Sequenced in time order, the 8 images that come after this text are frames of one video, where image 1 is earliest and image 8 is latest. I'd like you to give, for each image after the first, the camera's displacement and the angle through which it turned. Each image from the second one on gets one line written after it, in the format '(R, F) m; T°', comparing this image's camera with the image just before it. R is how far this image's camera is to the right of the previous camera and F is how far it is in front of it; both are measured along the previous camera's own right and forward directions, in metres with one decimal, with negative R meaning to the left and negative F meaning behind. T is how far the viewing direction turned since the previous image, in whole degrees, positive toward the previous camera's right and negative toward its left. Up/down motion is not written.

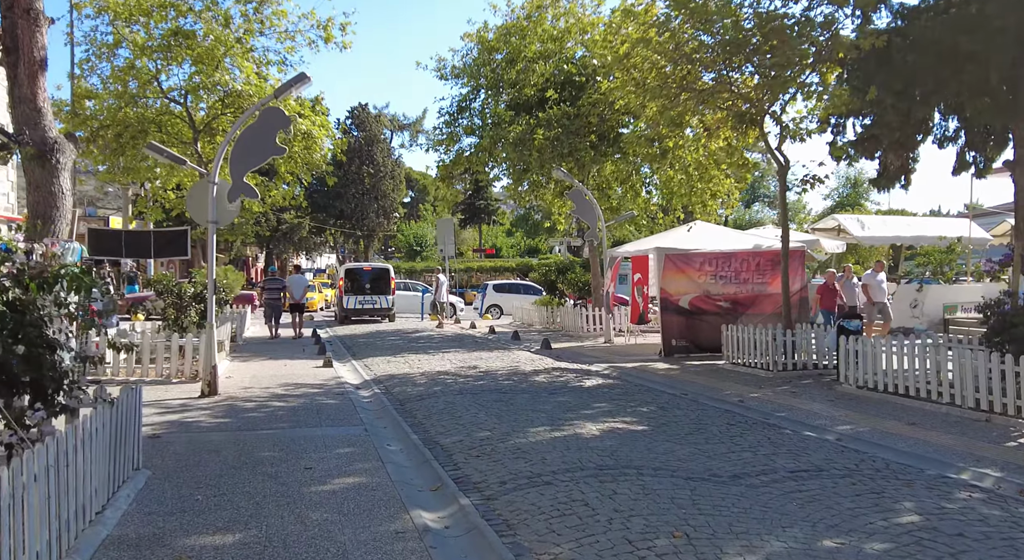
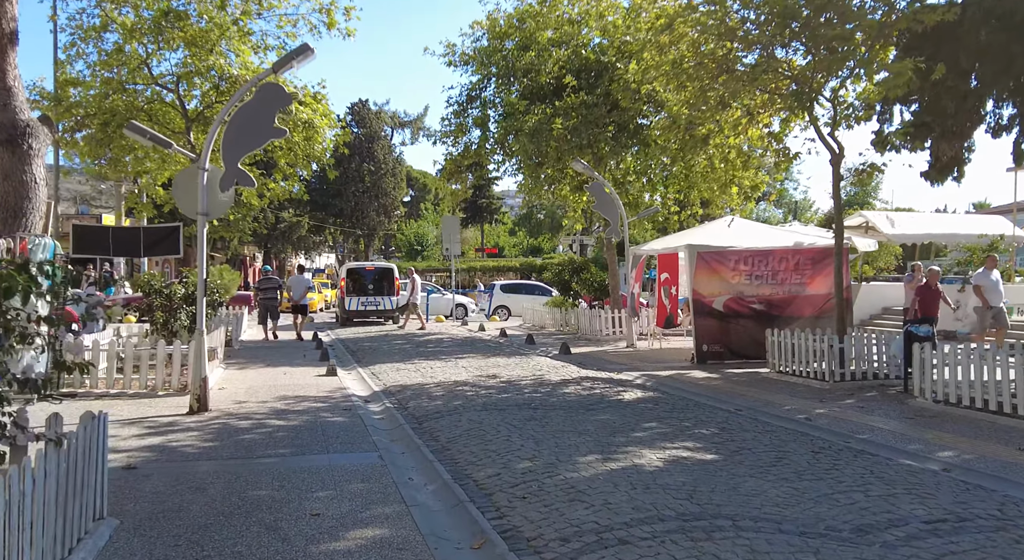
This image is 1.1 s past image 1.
(-0.4, +1.2) m; 0°
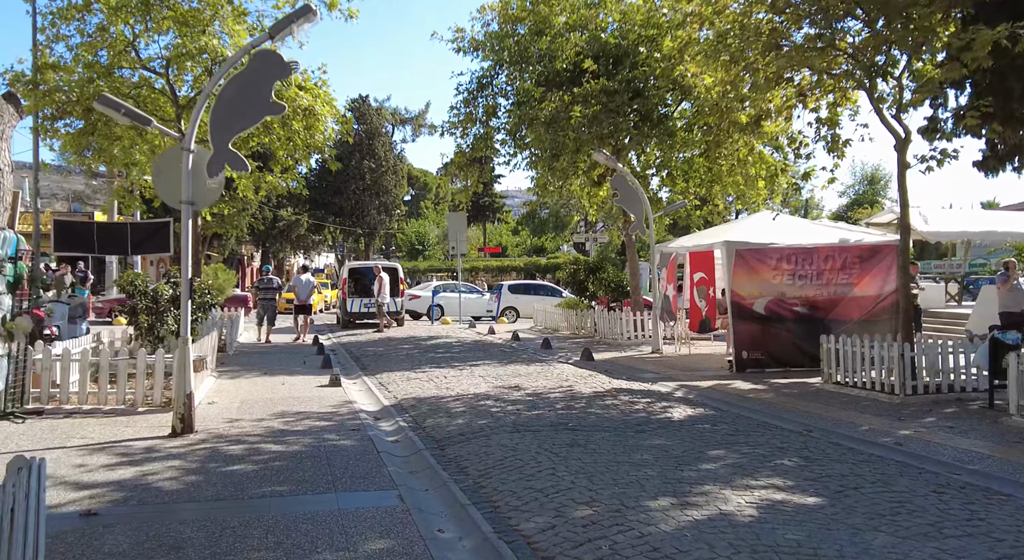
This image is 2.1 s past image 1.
(-0.3, +1.2) m; 0°
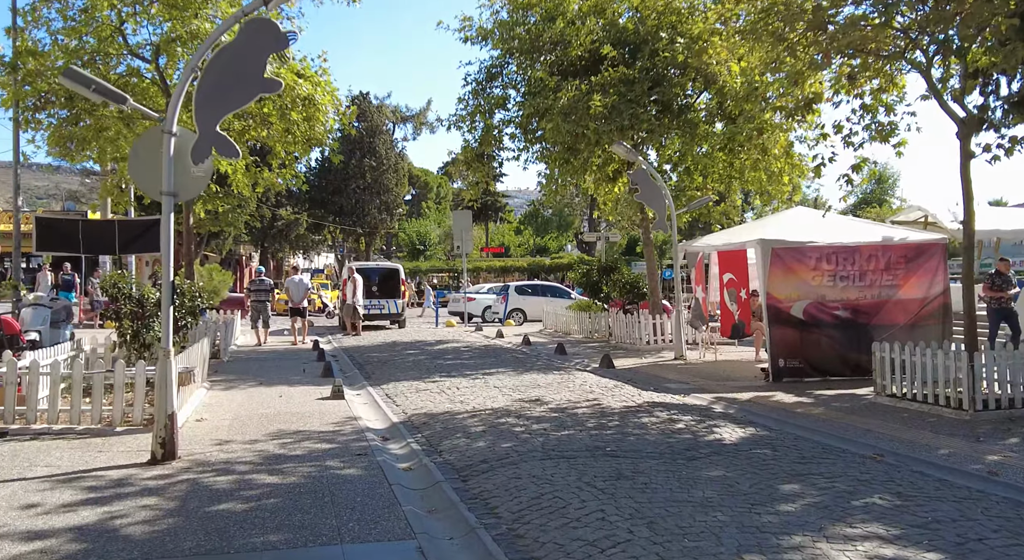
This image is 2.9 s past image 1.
(-0.3, +1.0) m; 0°
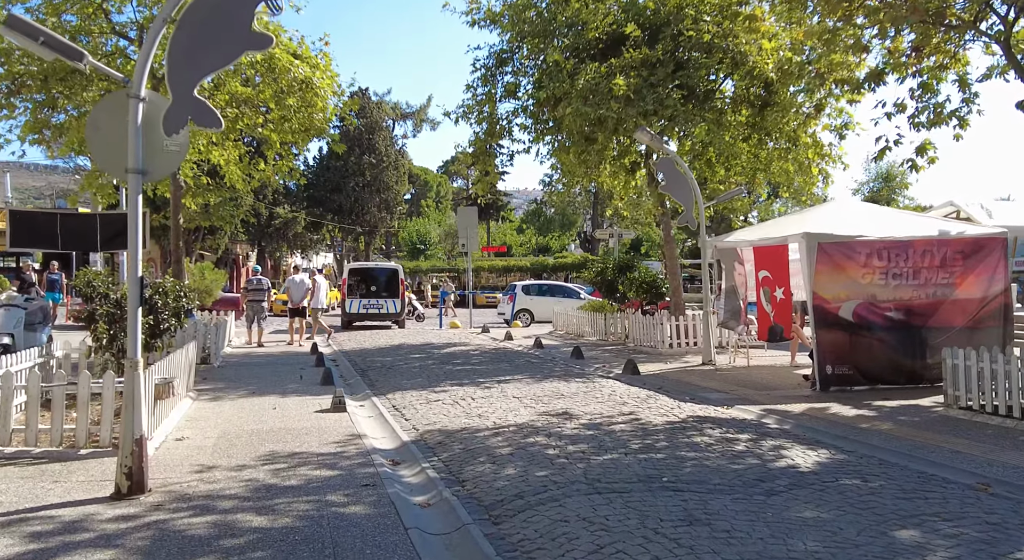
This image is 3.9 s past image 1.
(-0.3, +1.1) m; 0°
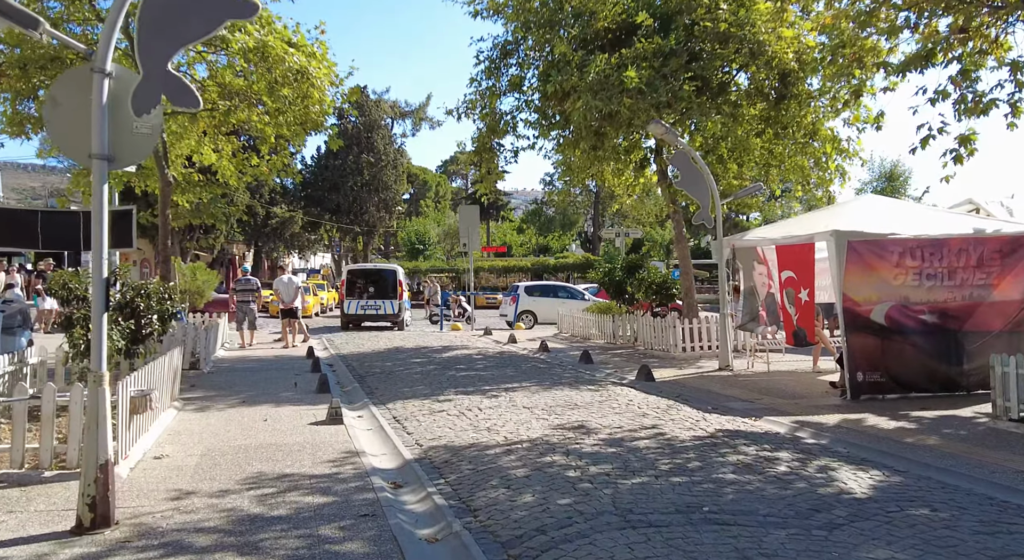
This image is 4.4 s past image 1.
(-0.1, +0.7) m; 0°
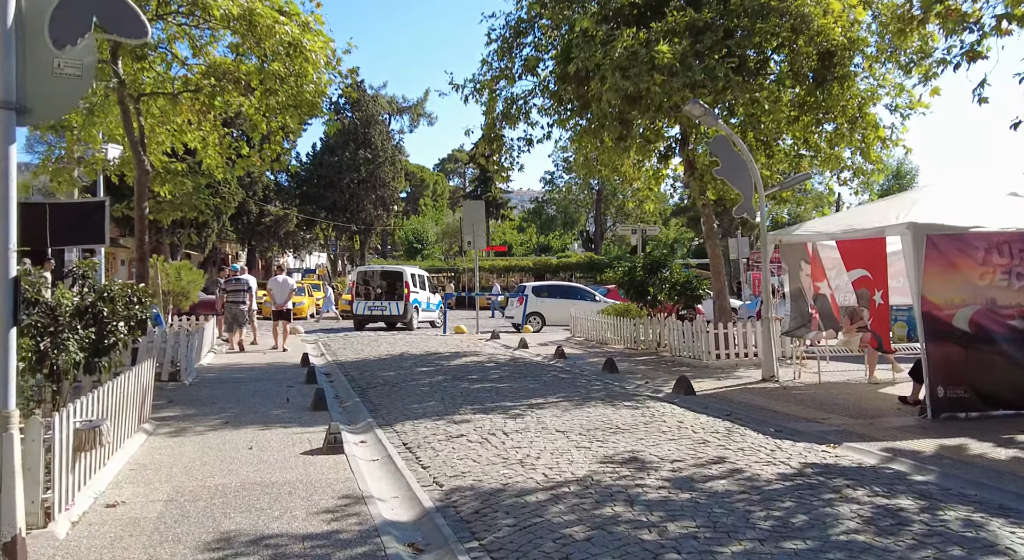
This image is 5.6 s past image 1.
(-0.3, +1.4) m; 0°
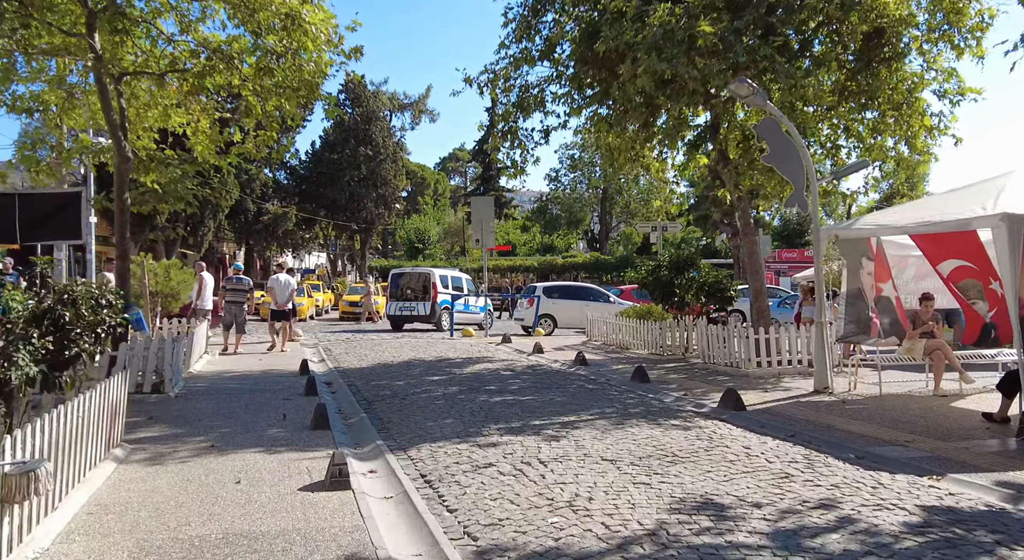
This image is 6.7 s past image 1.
(-0.3, +1.2) m; 0°
